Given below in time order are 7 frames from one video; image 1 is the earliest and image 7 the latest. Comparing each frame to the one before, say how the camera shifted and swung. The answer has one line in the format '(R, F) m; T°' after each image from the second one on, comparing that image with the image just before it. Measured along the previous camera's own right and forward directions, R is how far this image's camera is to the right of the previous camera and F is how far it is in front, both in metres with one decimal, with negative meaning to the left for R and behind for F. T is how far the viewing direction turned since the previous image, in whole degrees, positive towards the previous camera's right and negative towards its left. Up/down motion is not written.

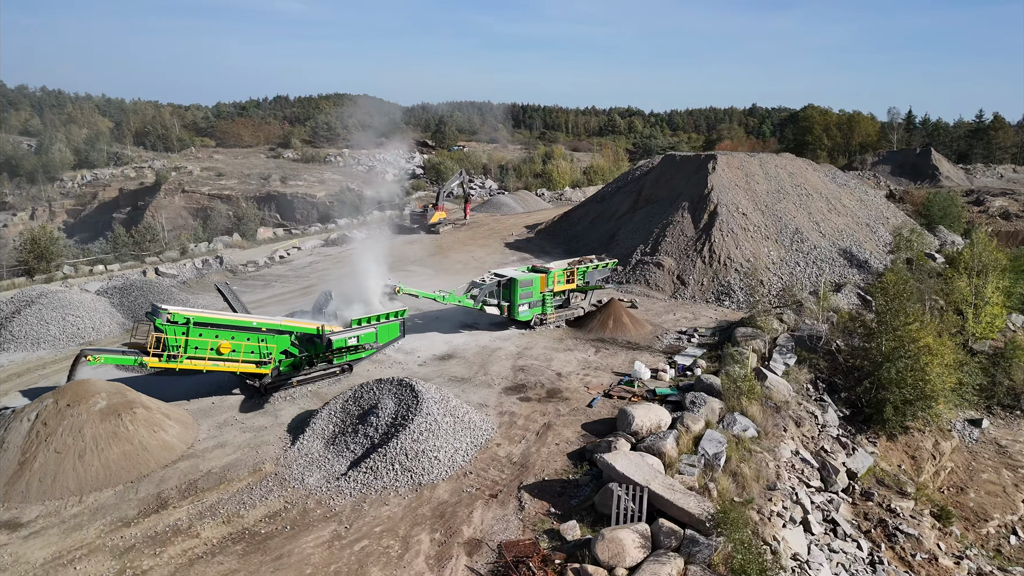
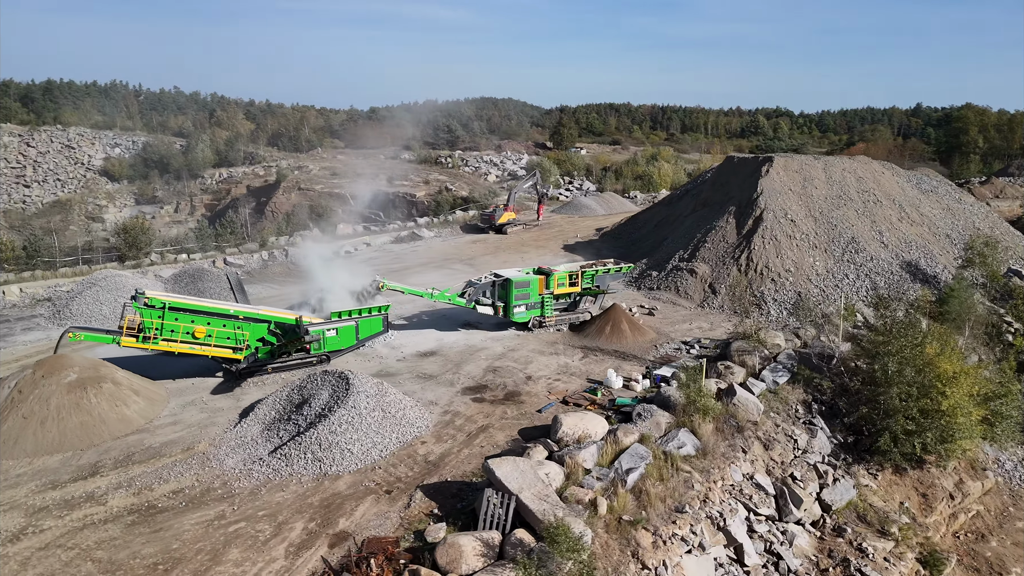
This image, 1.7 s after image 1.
(+2.3, +0.3) m; -10°
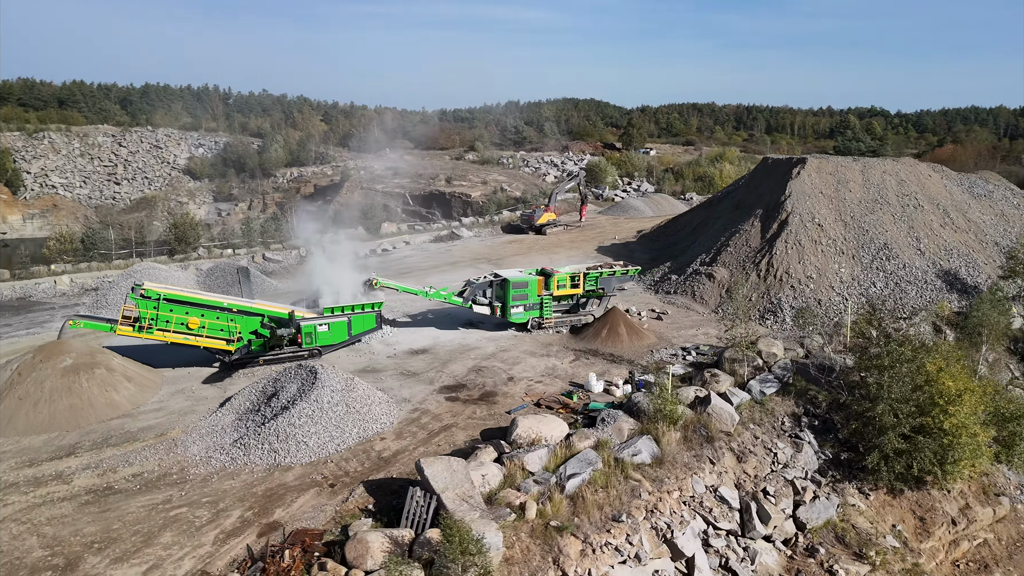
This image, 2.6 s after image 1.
(+1.4, +0.1) m; -6°
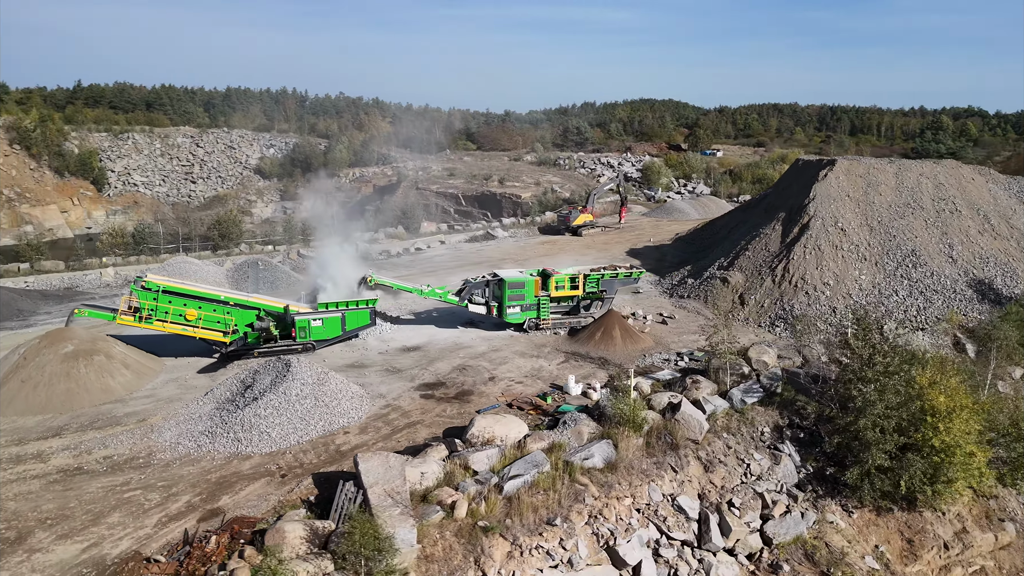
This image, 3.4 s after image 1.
(+1.3, +0.1) m; -6°
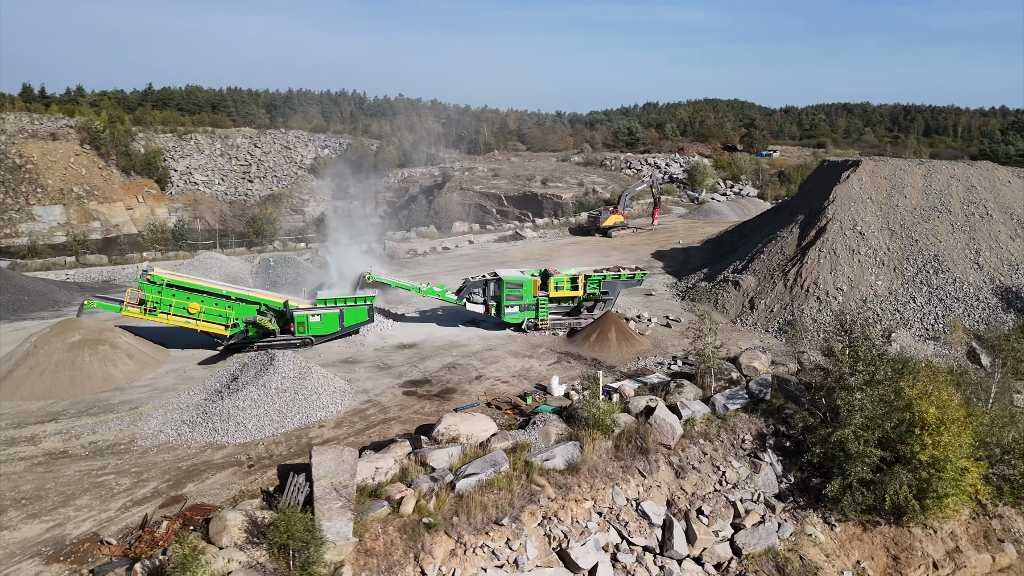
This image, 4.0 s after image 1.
(+1.0, 0.0) m; -5°
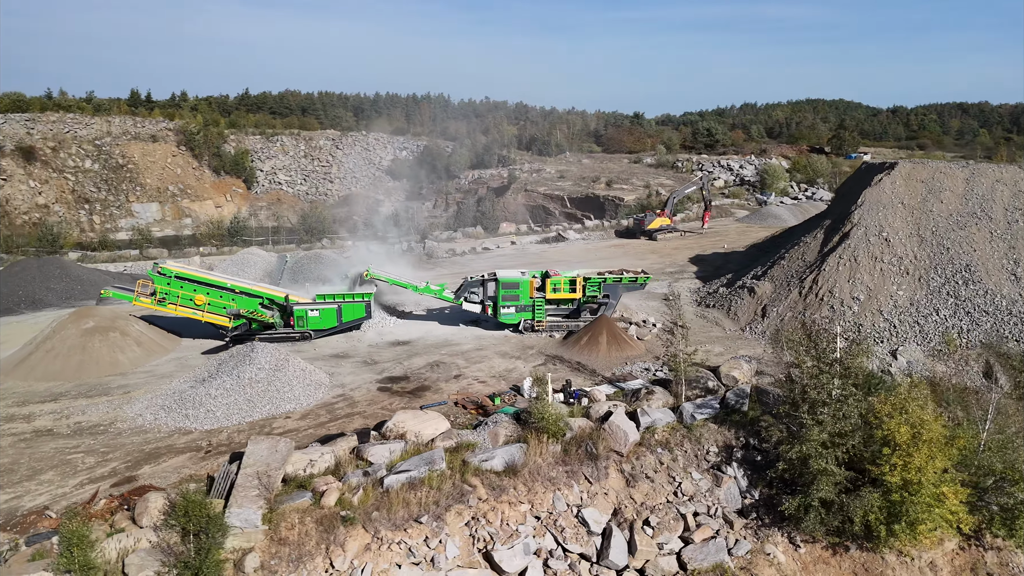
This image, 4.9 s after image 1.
(+1.5, +0.1) m; -7°
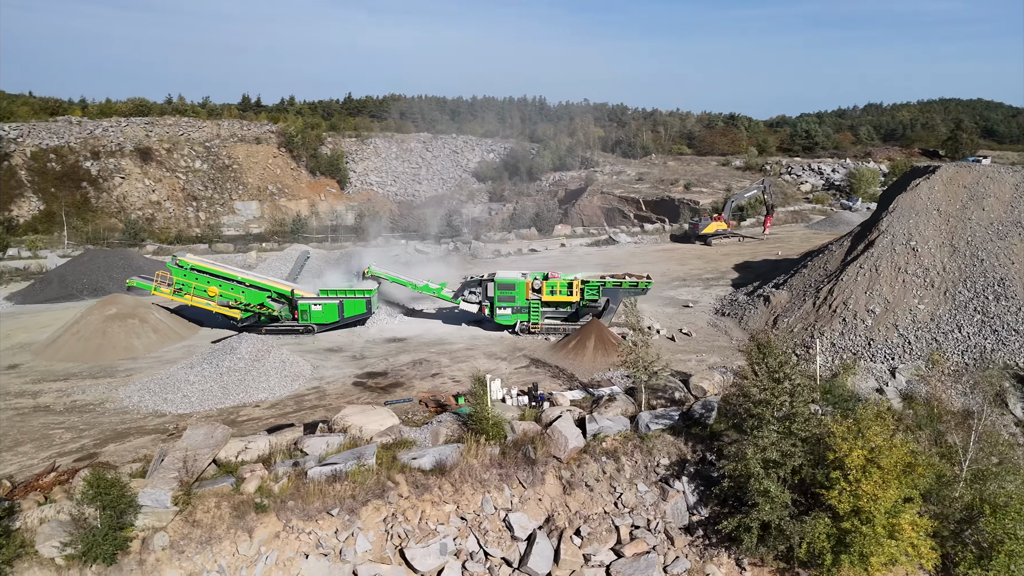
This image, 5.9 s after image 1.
(+1.8, +0.2) m; -8°
